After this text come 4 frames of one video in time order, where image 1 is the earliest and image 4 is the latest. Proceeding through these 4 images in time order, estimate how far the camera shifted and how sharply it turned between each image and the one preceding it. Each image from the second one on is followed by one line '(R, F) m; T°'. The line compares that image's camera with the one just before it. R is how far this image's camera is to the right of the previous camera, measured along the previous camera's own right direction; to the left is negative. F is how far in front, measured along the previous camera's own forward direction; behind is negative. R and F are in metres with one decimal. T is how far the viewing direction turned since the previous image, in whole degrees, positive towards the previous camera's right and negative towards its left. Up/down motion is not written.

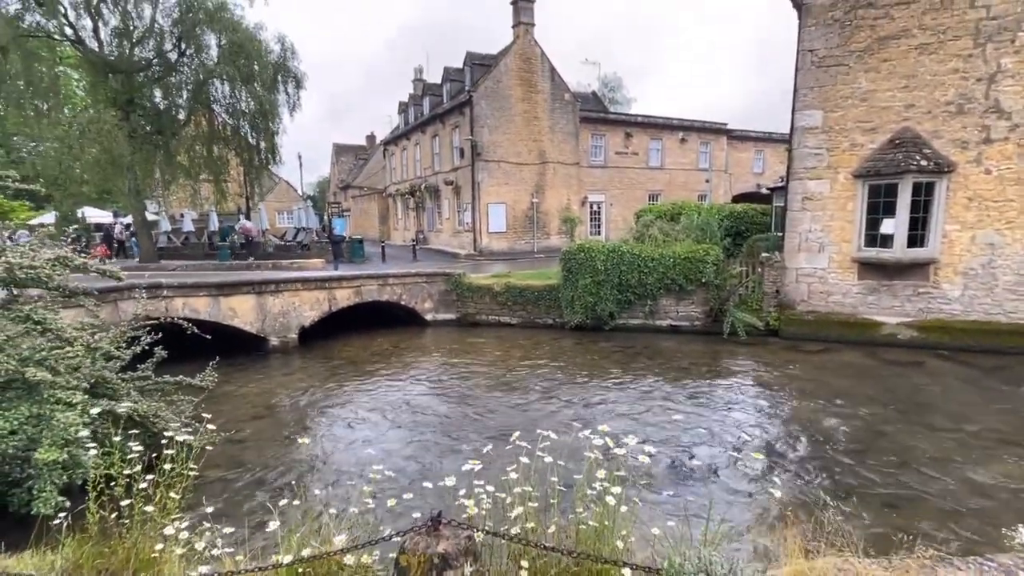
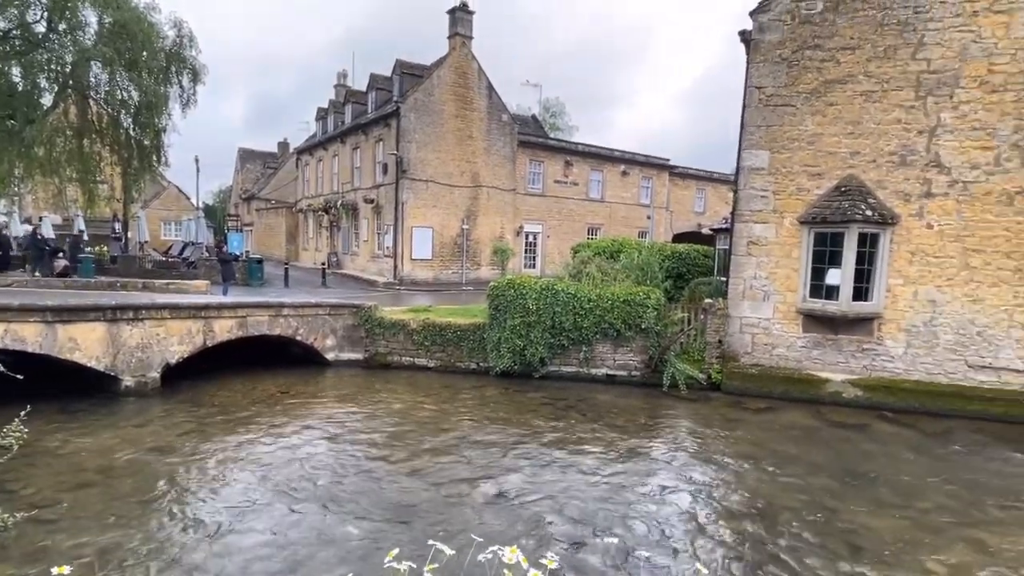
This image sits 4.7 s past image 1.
(+0.1, +1.5) m; +8°
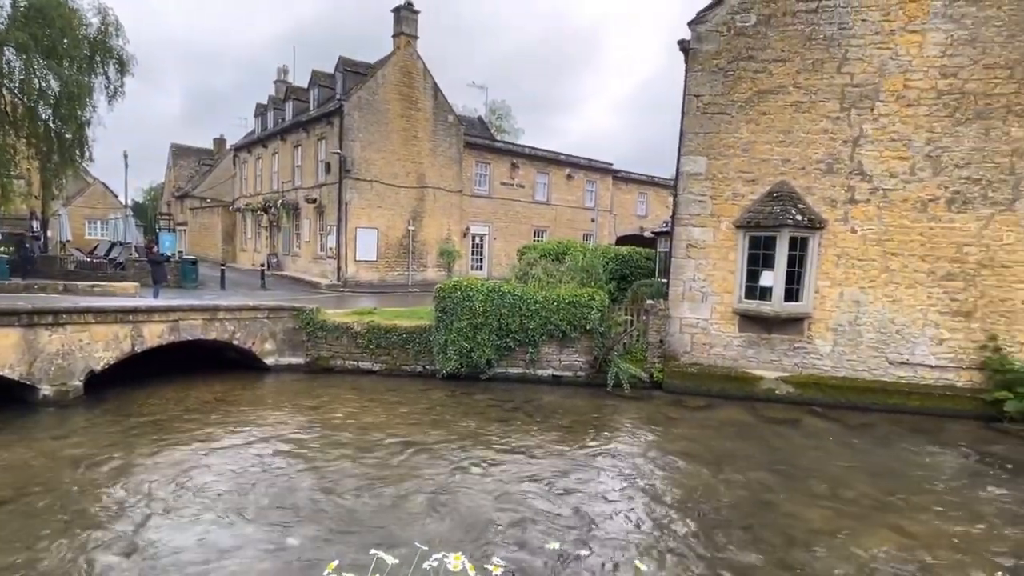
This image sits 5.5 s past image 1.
(+0.1, 0.0) m; +5°
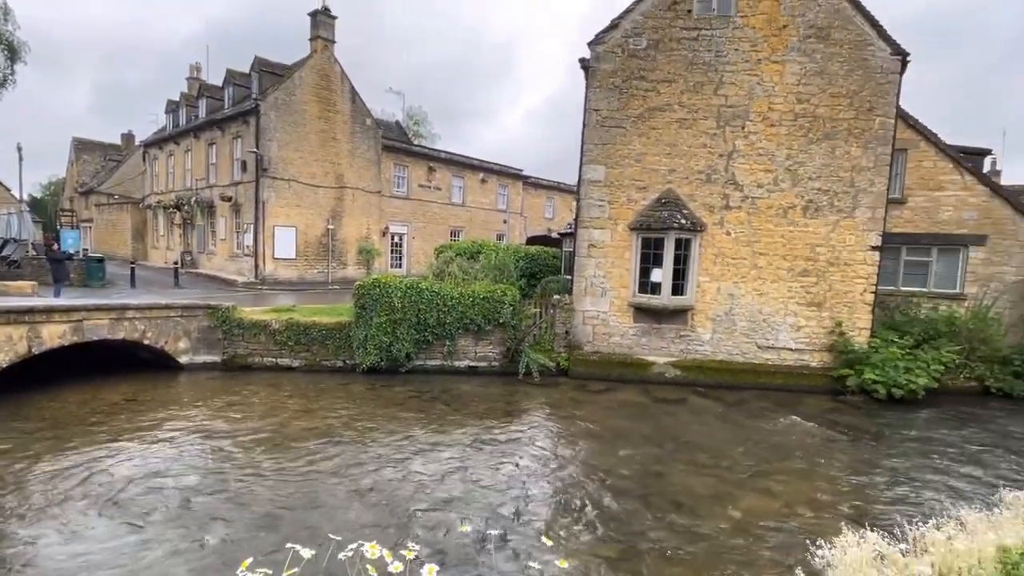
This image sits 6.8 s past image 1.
(+0.1, -0.8) m; +8°
